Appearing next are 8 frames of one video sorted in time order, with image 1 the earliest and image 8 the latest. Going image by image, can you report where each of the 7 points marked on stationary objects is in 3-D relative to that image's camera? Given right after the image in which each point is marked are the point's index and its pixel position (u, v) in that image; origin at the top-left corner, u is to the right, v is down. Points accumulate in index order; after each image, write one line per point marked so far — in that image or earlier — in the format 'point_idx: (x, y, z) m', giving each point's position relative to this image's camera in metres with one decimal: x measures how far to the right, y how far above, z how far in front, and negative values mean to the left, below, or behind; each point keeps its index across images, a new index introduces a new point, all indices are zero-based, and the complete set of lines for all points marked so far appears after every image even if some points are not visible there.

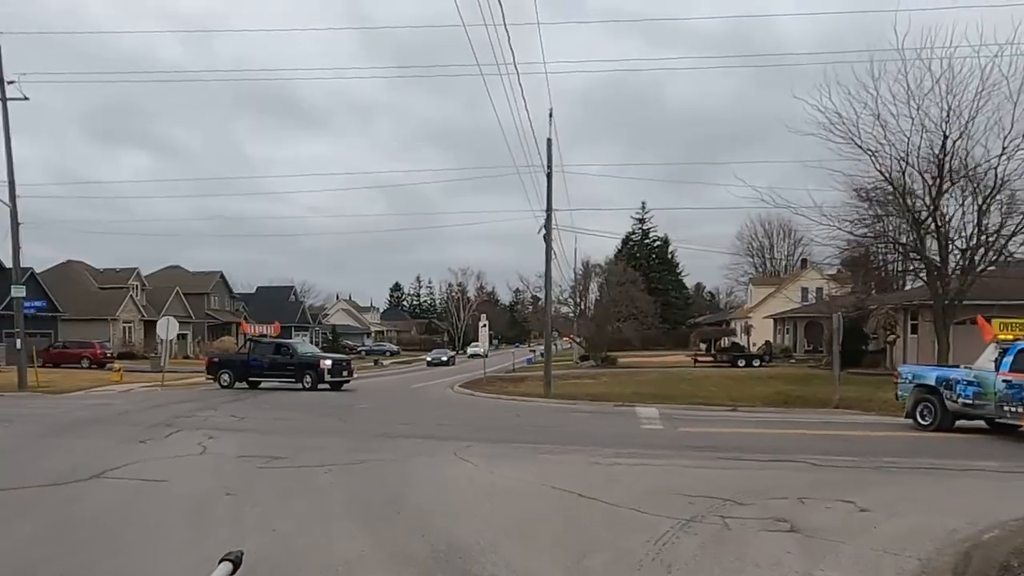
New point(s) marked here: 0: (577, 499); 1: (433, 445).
0: (+0.8, -2.5, +10.9) m
1: (-1.3, -2.9, +17.3) m
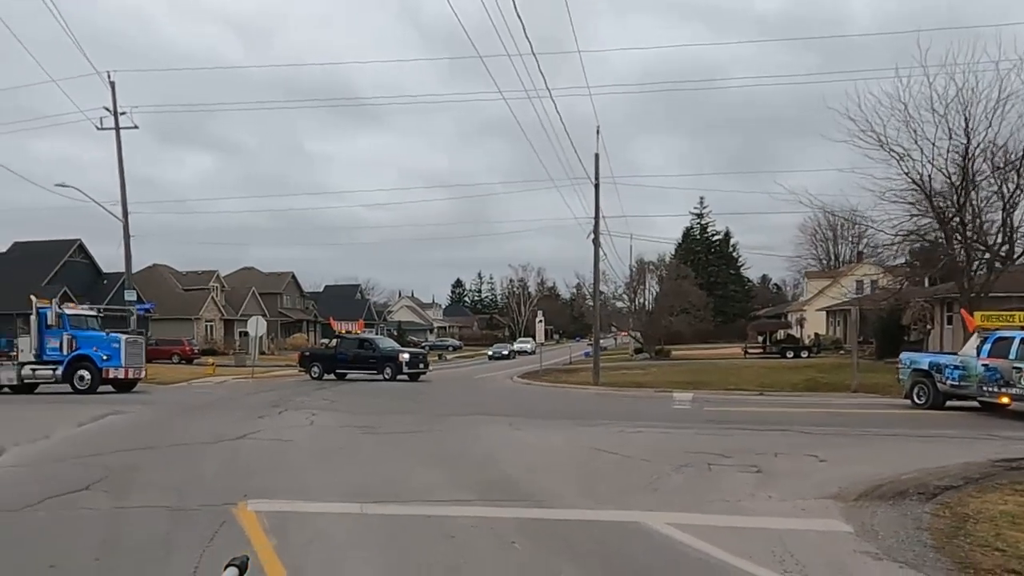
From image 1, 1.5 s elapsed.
0: (+1.4, -2.5, +14.5) m
1: (-0.3, -3.0, +21.0) m
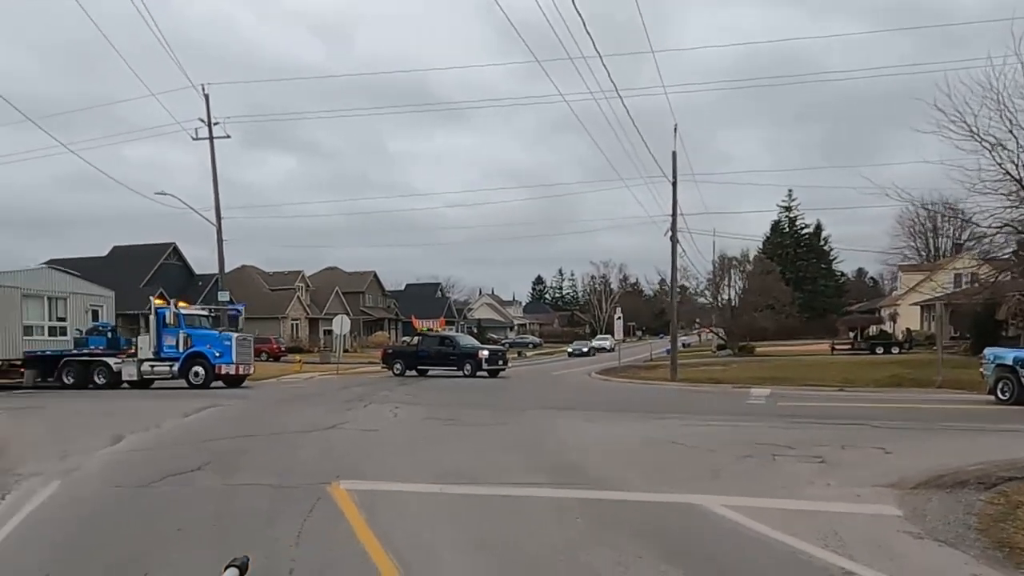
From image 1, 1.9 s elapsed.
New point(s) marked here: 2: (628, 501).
0: (+2.5, -2.5, +15.1) m
1: (+1.4, -2.9, +21.8) m
2: (+1.2, -2.2, +9.9) m
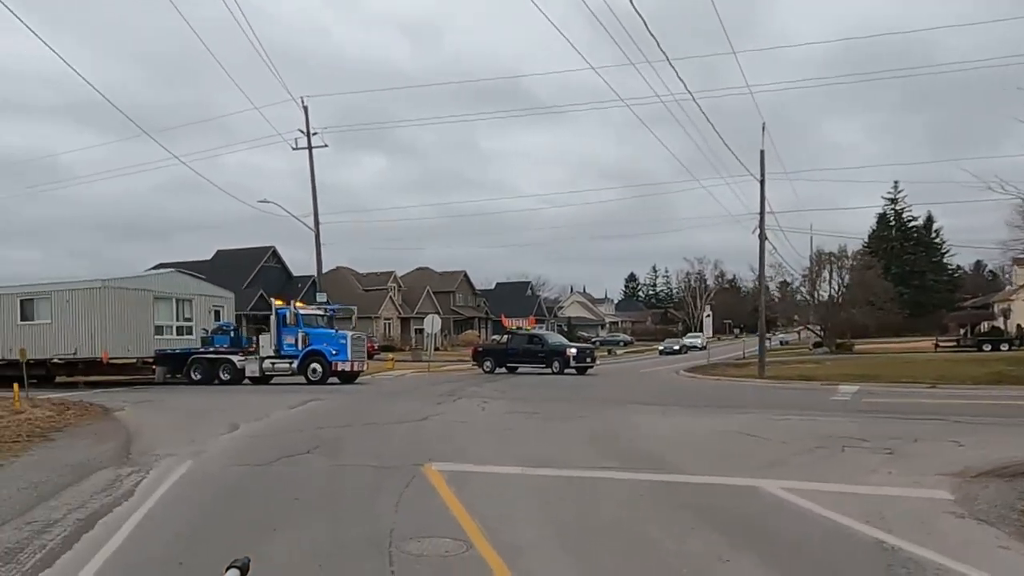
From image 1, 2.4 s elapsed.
0: (+3.9, -2.5, +15.9) m
1: (+3.4, -2.9, +22.6) m
2: (+2.0, -2.3, +10.8) m
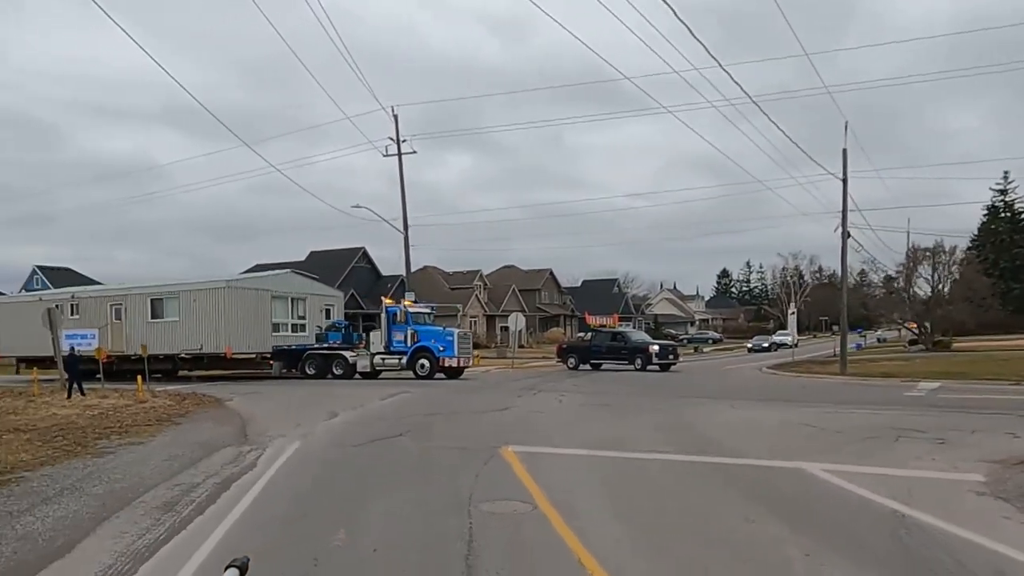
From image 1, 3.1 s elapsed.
0: (+5.2, -2.5, +16.8) m
1: (+5.3, -2.9, +23.6) m
2: (+2.9, -2.3, +12.0) m
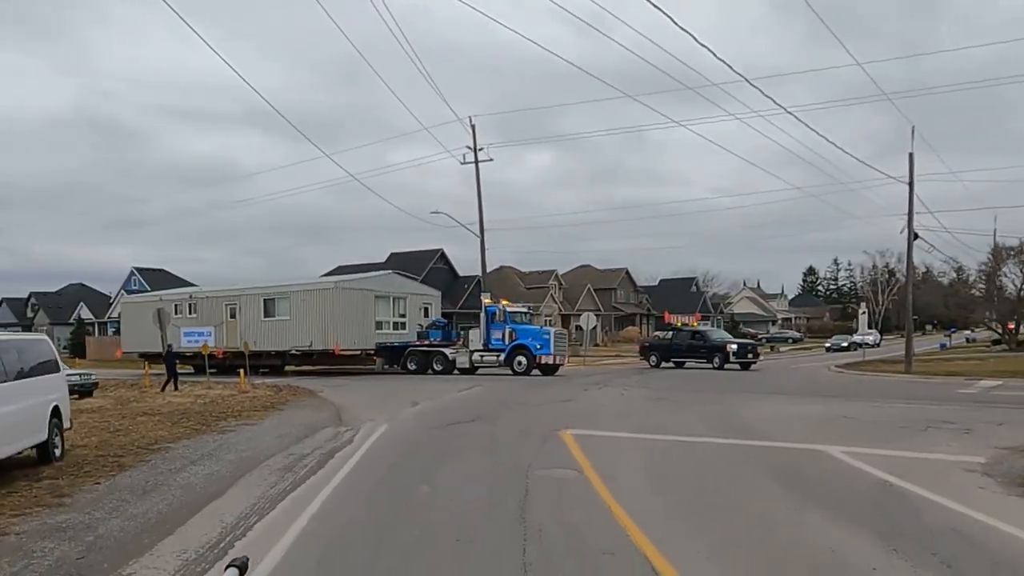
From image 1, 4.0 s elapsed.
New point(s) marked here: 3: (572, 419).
0: (+6.4, -2.5, +18.3) m
1: (+7.1, -2.9, +25.0) m
2: (+3.7, -2.3, +13.7) m
3: (+1.2, -2.5, +17.7) m
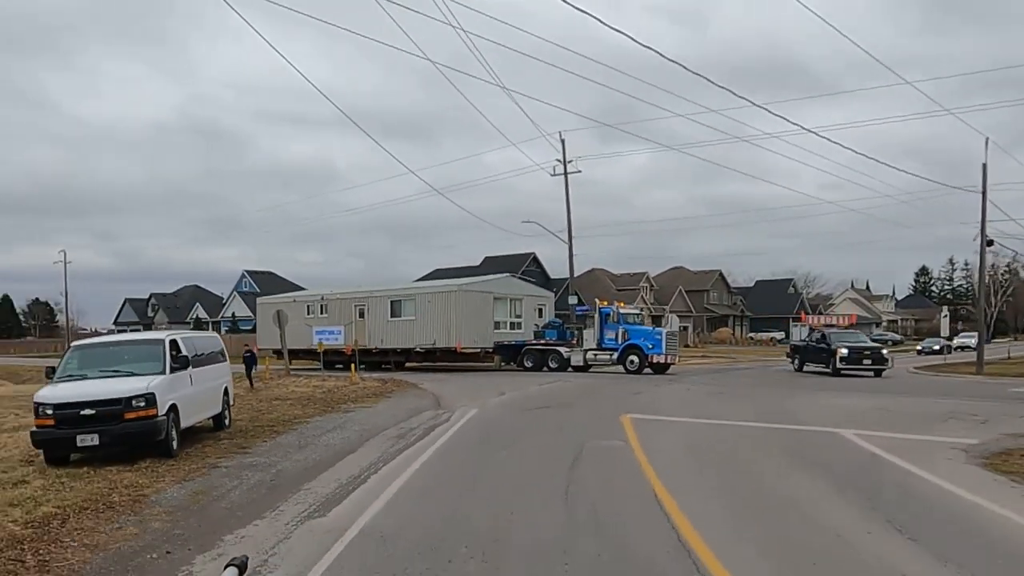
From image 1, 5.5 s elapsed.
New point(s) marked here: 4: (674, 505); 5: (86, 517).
0: (+8.1, -2.7, +20.6) m
1: (+9.4, -3.1, +27.2) m
2: (+4.9, -2.5, +16.3) m
3: (+2.8, -2.6, +20.5) m
4: (+1.9, -2.6, +11.2) m
5: (-3.5, -1.9, +7.8) m
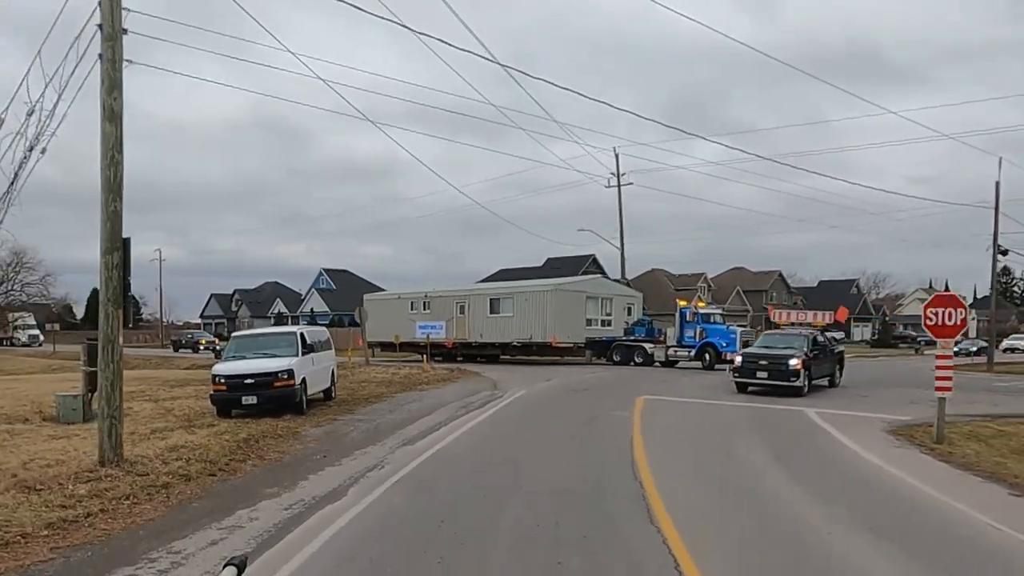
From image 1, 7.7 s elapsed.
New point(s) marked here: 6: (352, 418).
0: (+9.2, -2.9, +24.7) m
1: (+11.0, -3.3, +31.2) m
2: (+5.7, -2.7, +20.6) m
3: (+3.9, -2.8, +25.0) m
4: (+2.4, -2.8, +15.8) m
5: (-3.3, -2.1, +12.8) m
6: (-2.7, -2.2, +15.9) m
